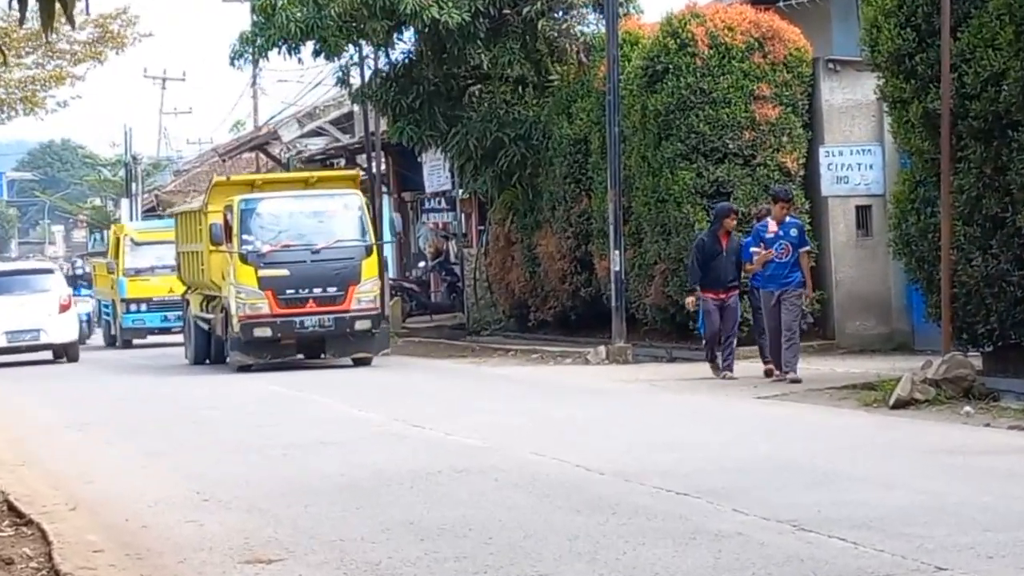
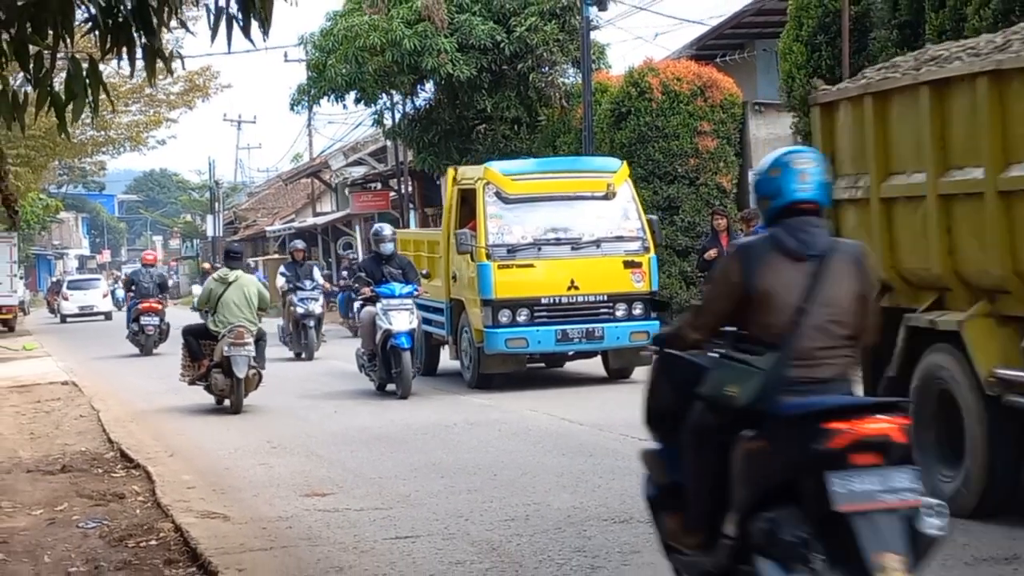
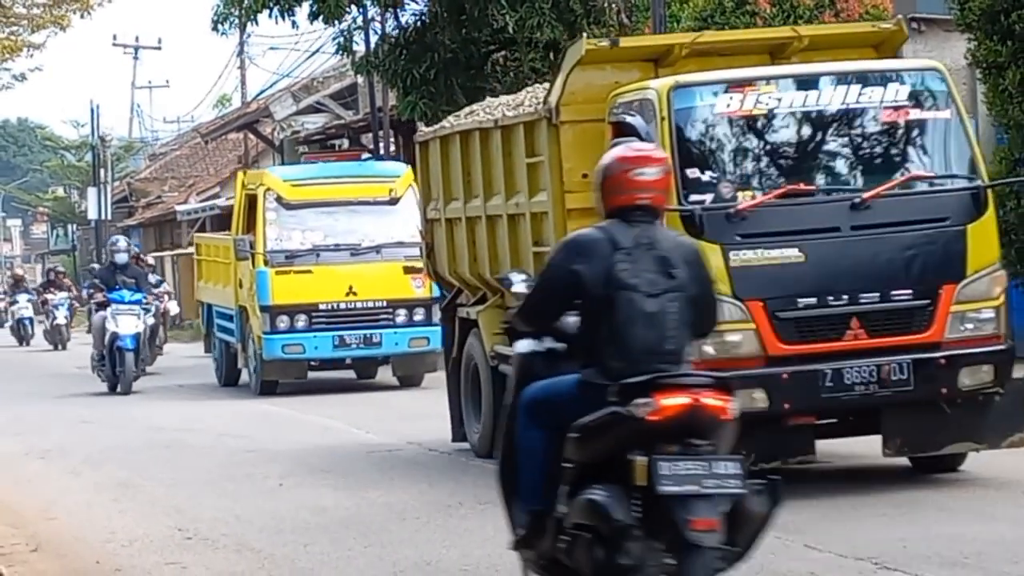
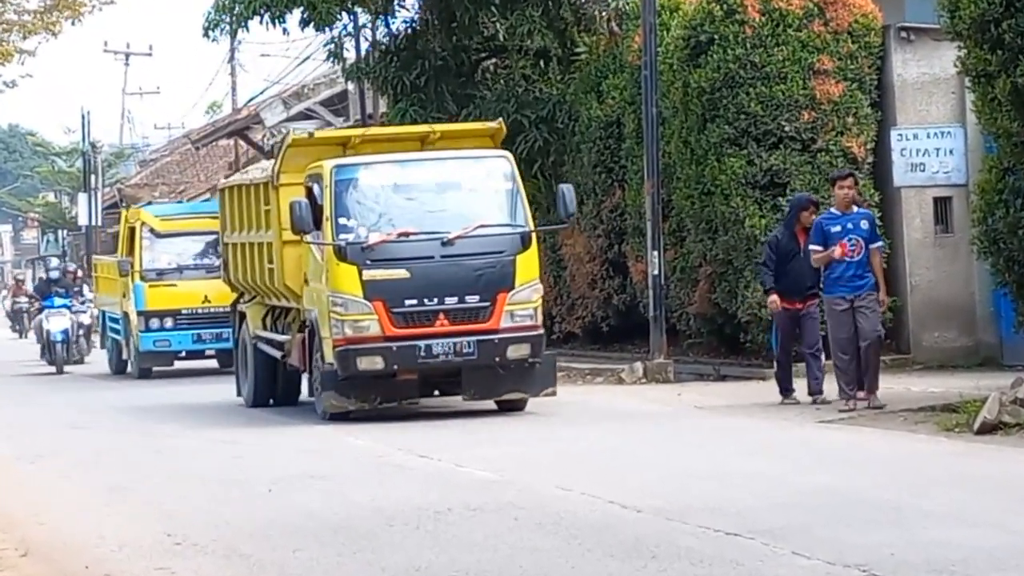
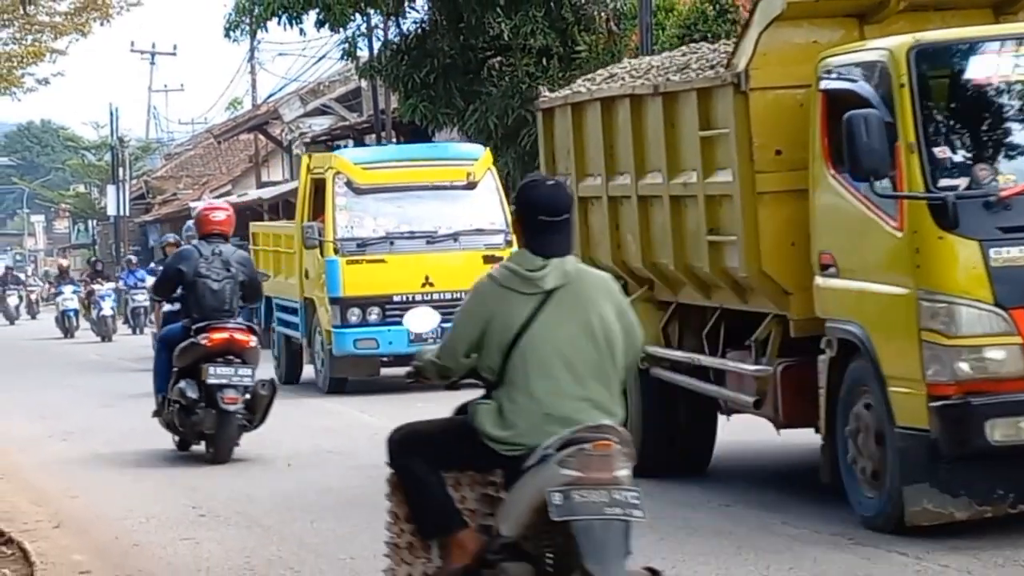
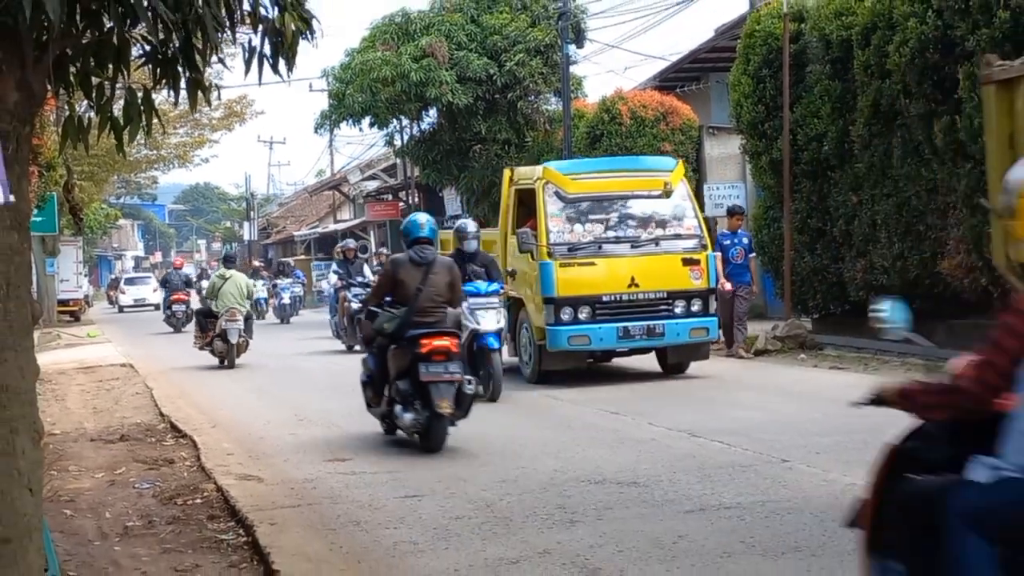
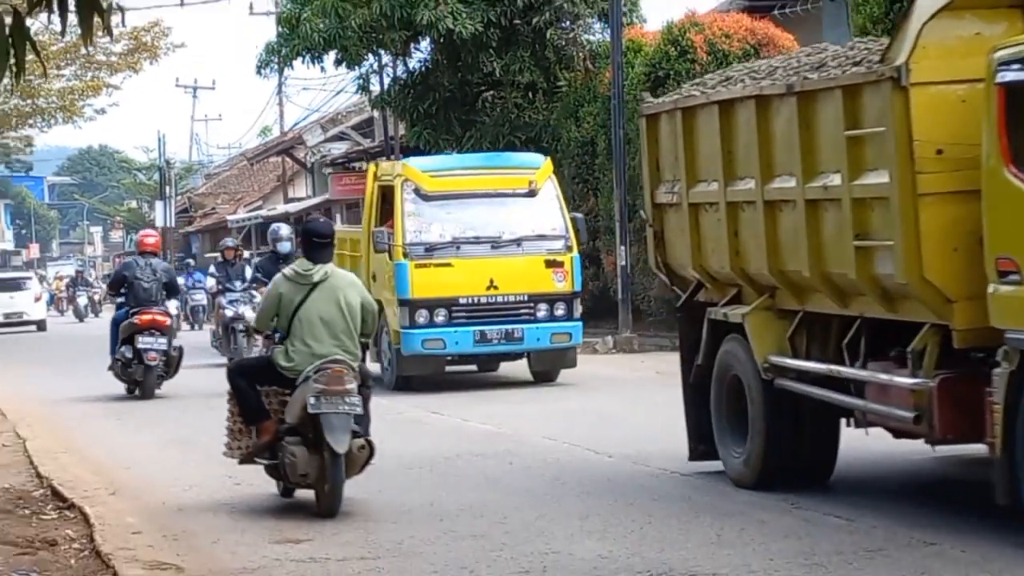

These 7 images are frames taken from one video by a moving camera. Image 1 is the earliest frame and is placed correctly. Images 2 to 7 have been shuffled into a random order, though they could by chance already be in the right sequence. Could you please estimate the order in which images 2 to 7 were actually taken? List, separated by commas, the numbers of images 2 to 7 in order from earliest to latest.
4, 3, 5, 7, 2, 6
